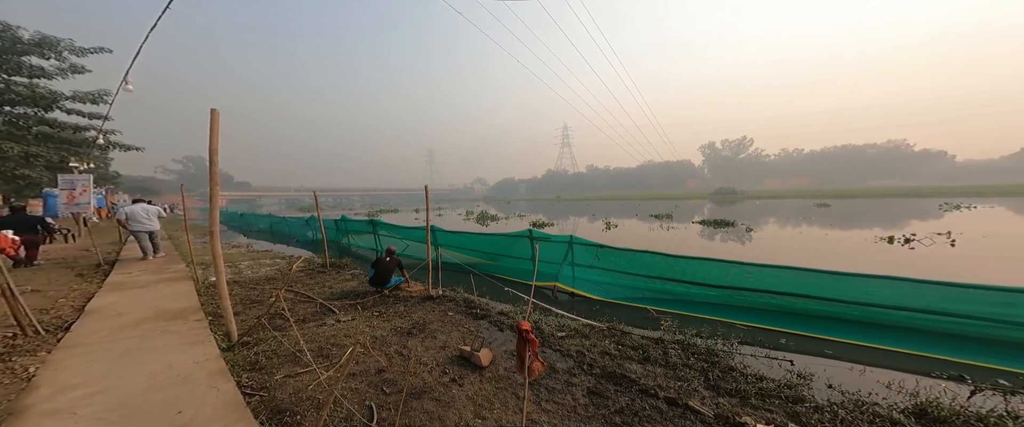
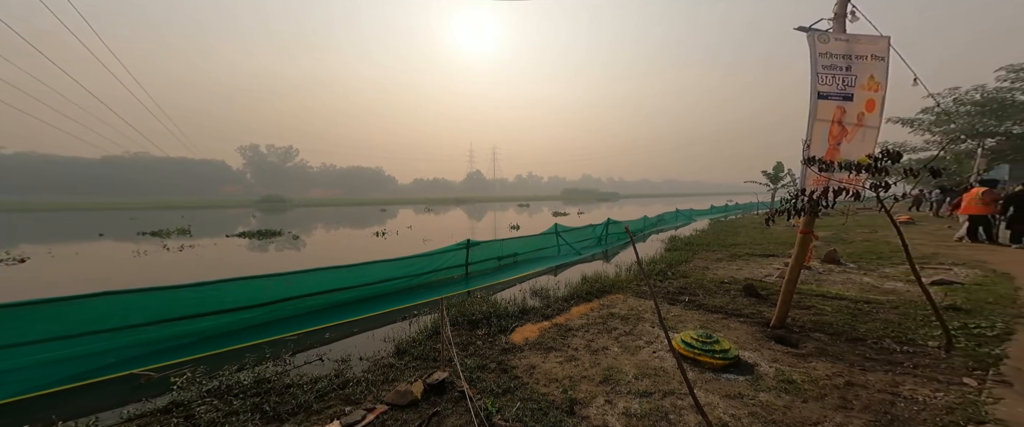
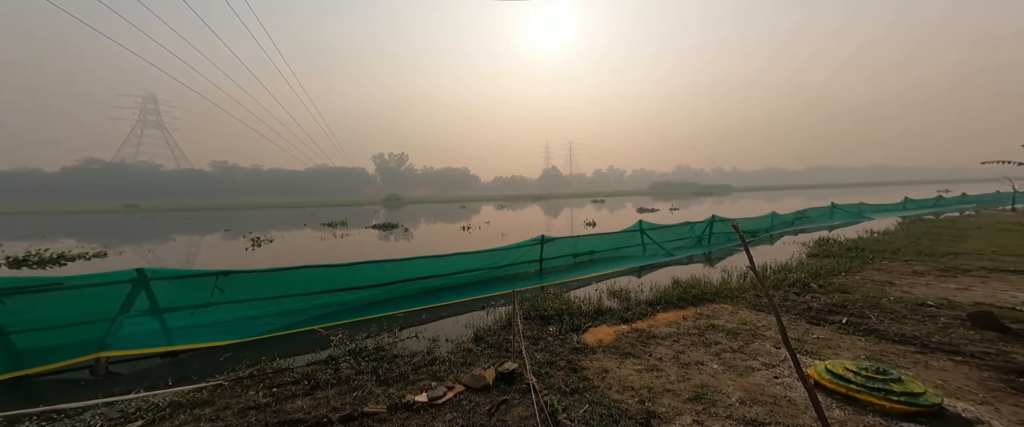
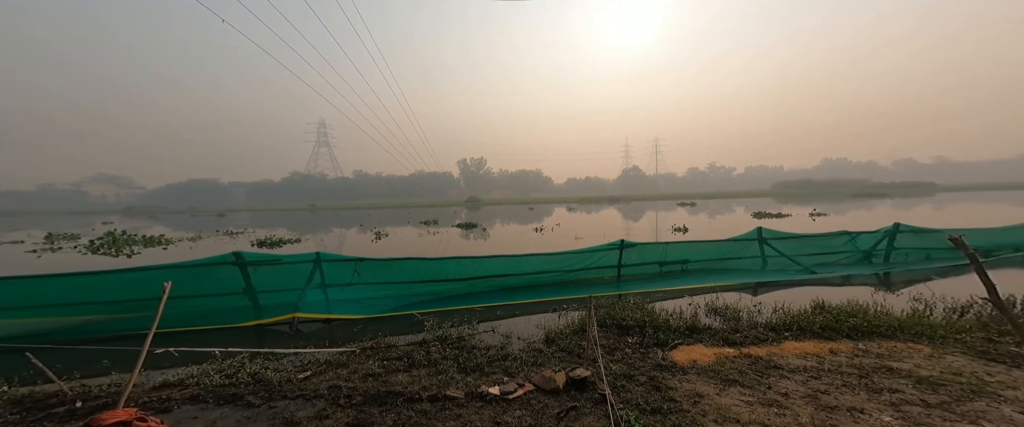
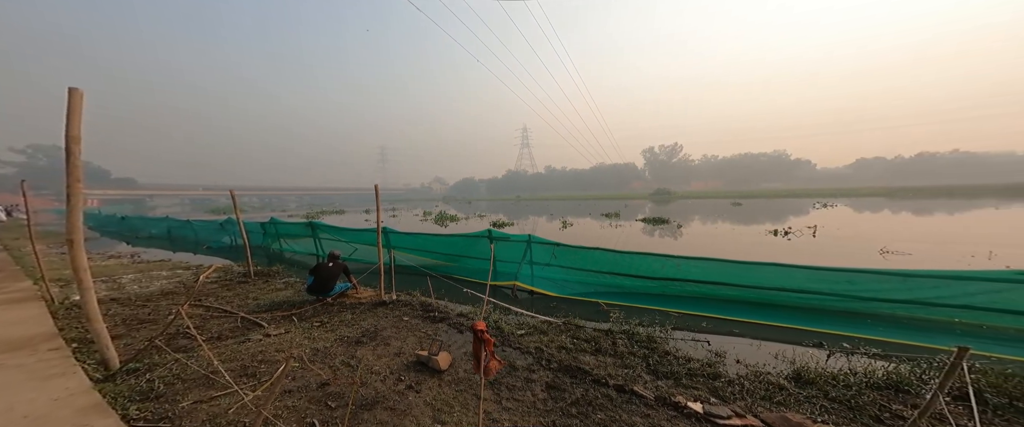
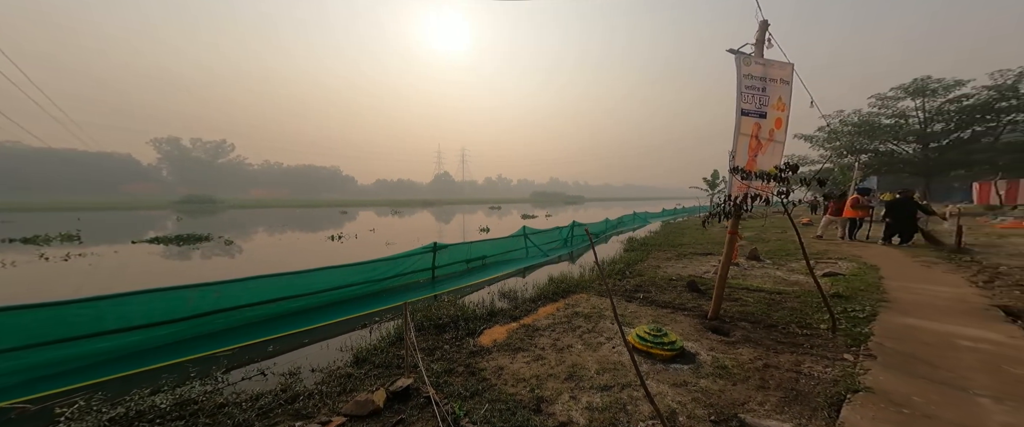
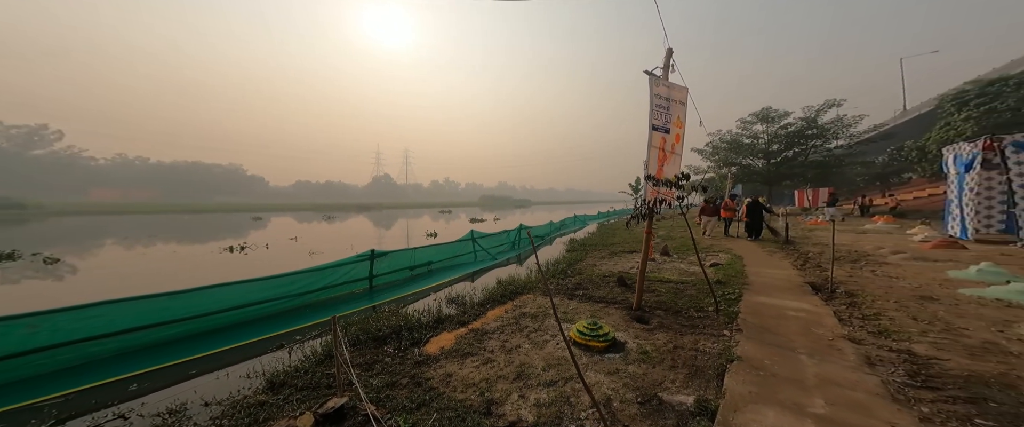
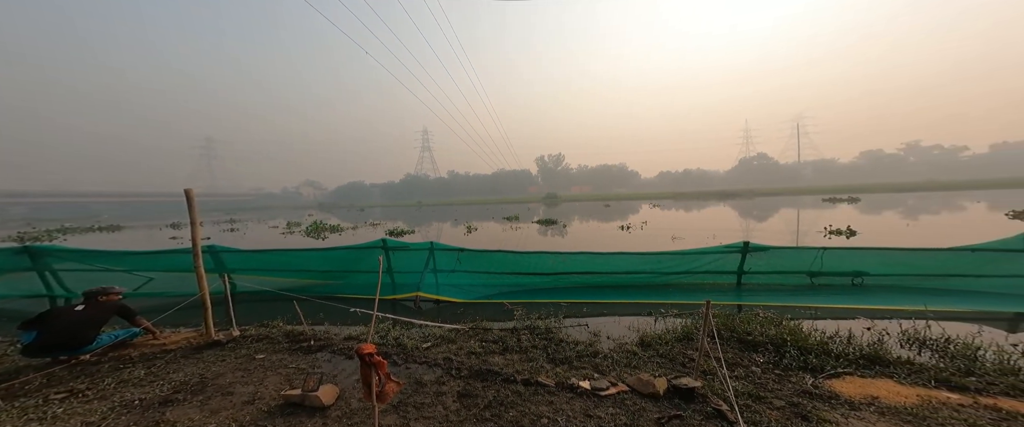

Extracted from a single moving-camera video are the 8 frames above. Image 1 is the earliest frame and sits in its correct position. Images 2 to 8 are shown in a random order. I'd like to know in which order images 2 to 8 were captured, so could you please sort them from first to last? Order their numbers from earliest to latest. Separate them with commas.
5, 8, 4, 3, 2, 6, 7
